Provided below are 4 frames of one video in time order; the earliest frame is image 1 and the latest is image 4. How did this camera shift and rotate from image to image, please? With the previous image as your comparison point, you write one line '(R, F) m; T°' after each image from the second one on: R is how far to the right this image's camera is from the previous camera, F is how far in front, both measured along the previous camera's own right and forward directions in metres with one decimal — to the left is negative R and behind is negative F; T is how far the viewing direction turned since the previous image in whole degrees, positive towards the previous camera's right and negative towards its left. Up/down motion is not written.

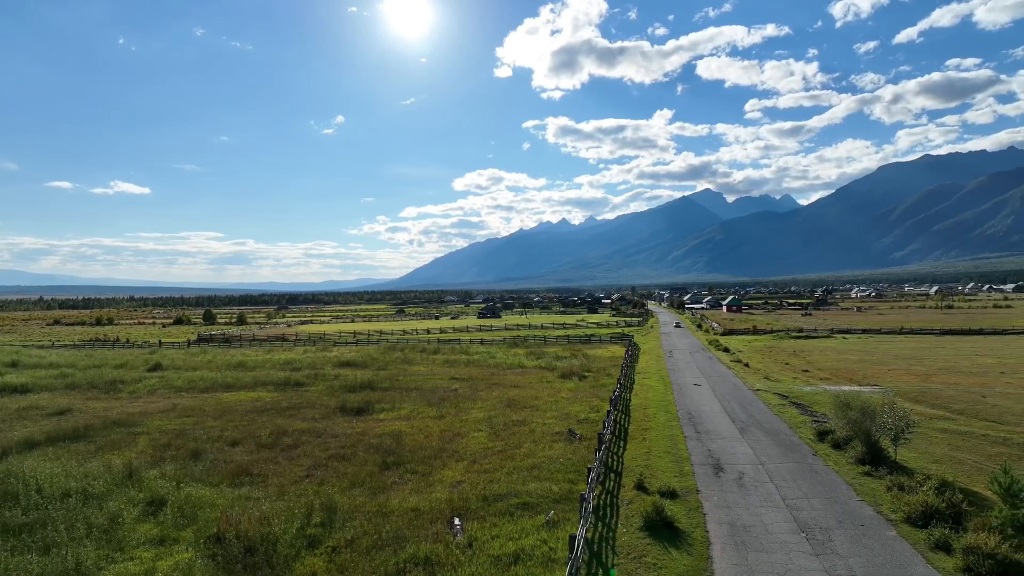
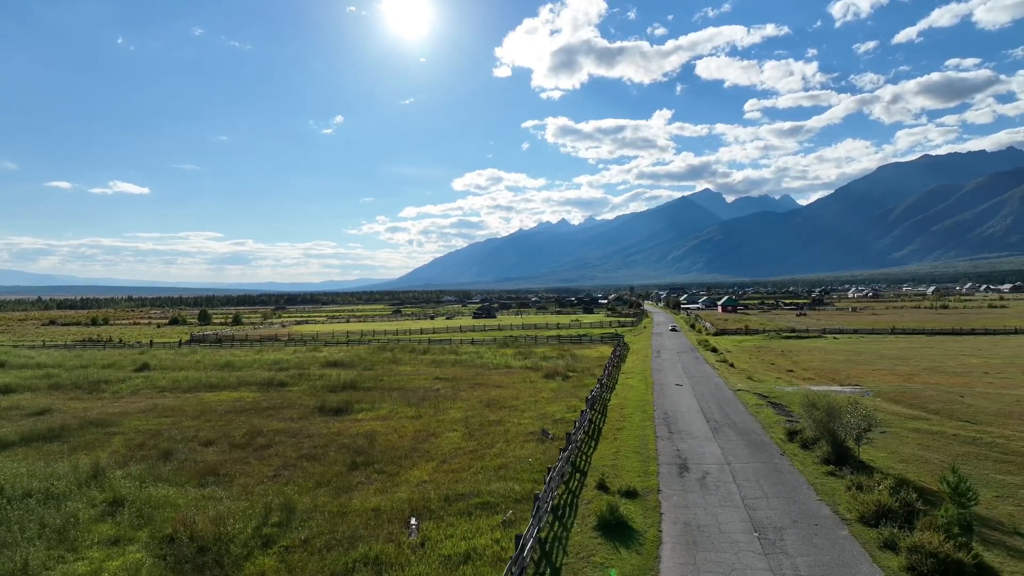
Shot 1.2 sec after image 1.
(+1.2, 0.0) m; 0°
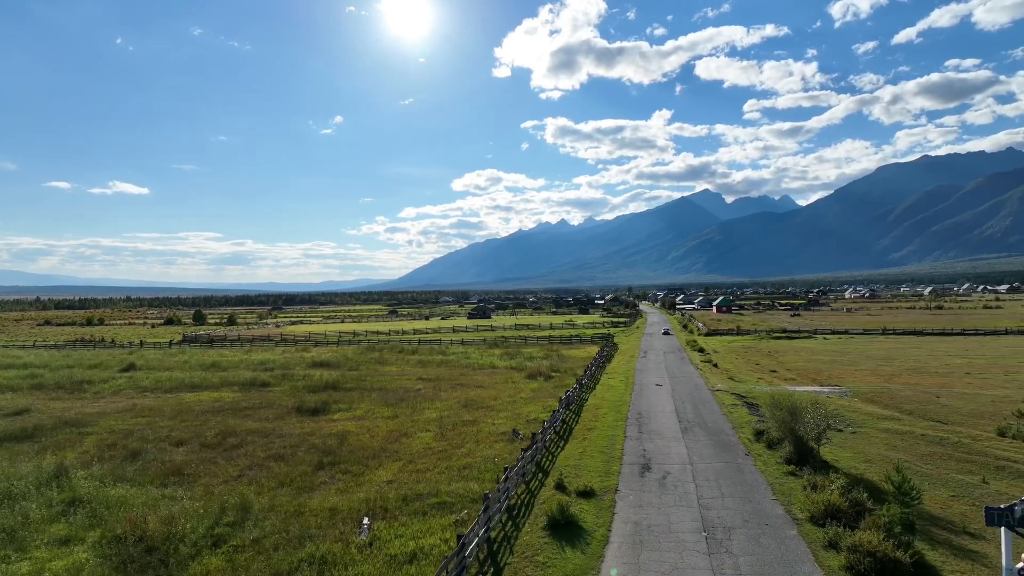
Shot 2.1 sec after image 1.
(+1.3, 0.0) m; 0°
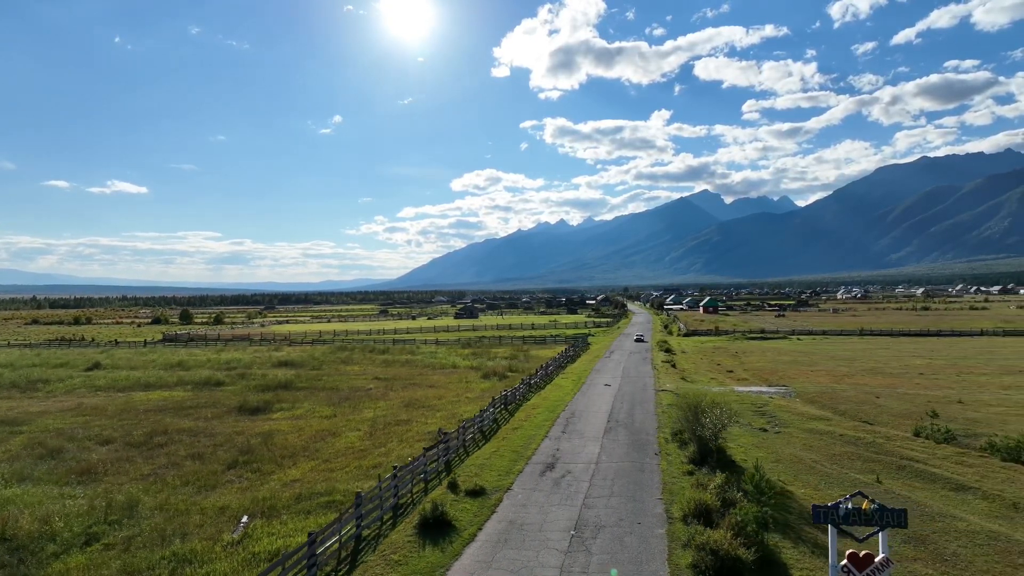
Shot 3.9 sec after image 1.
(+3.3, -0.1) m; 0°
